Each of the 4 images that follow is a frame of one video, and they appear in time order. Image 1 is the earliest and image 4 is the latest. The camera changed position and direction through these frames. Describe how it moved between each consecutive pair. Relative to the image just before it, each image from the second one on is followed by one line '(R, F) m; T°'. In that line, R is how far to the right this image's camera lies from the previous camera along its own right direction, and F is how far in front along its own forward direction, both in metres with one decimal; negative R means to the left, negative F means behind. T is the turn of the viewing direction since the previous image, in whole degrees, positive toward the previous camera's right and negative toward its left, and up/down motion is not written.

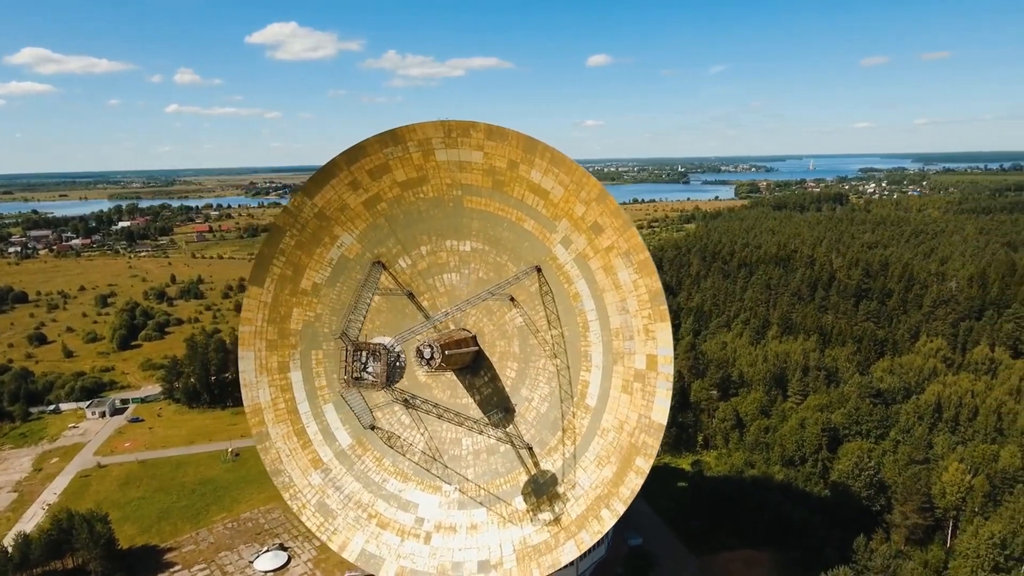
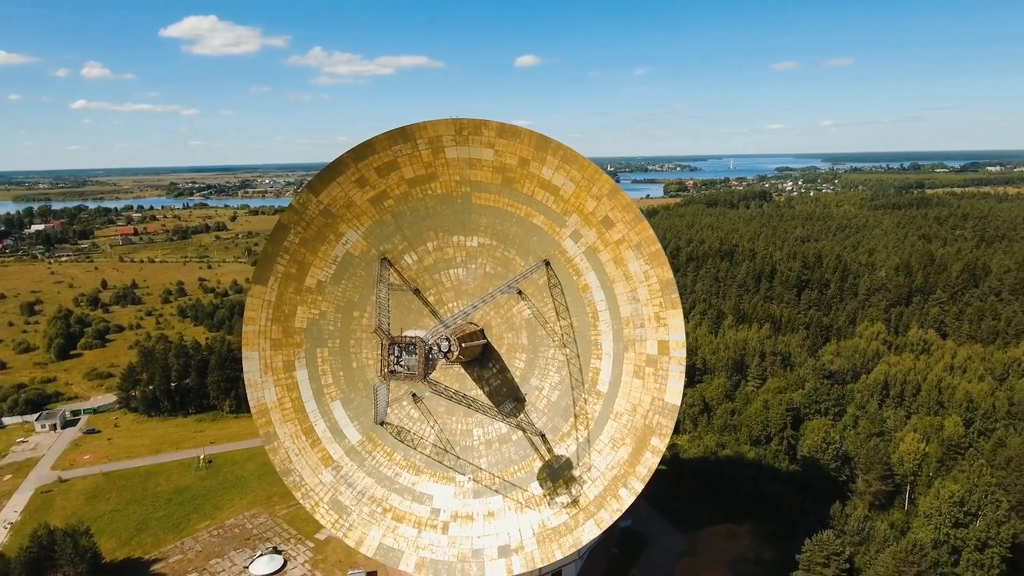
(-3.1, -0.6) m; +6°
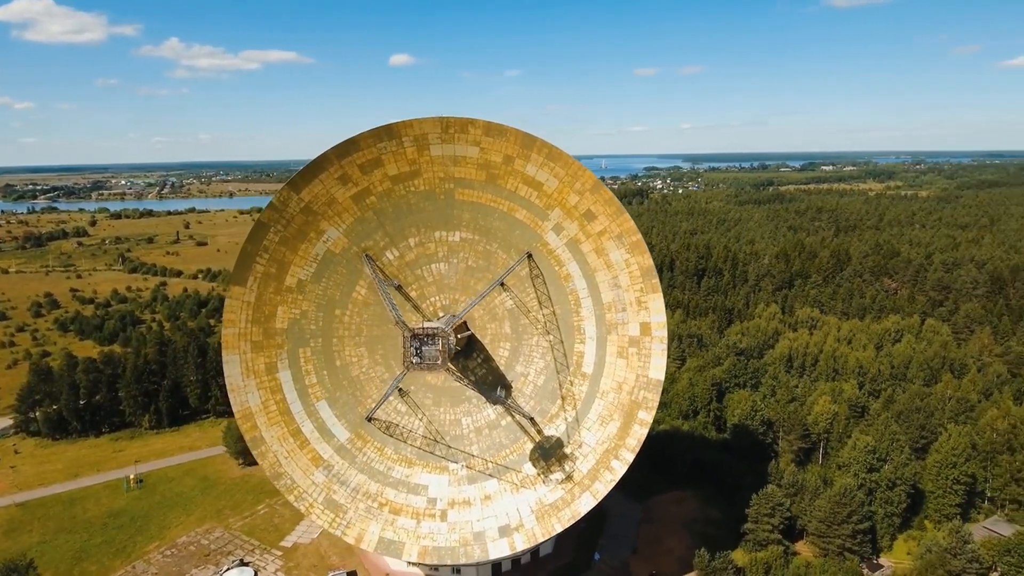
(-4.3, -0.8) m; +10°
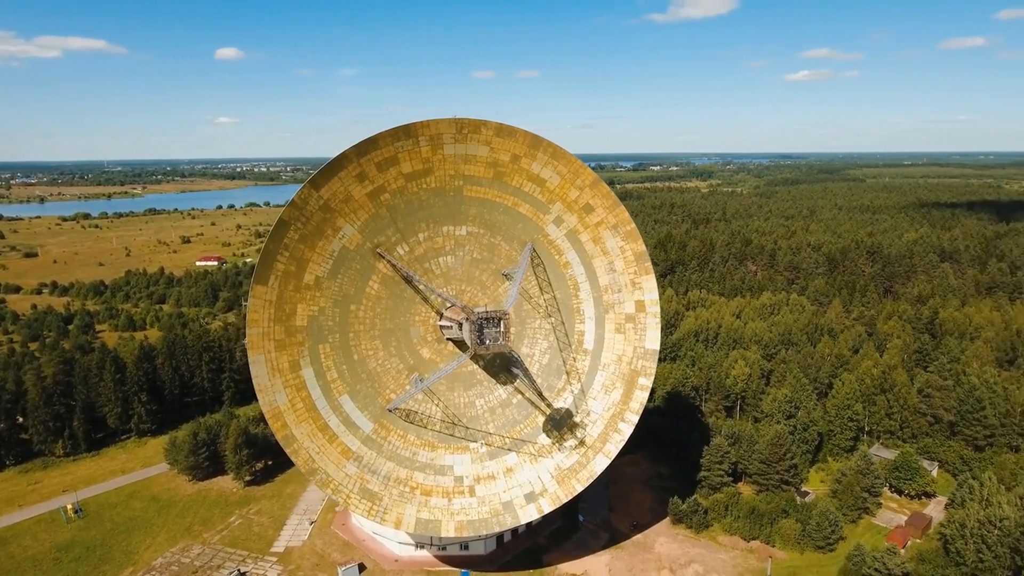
(-7.1, -1.7) m; +13°
